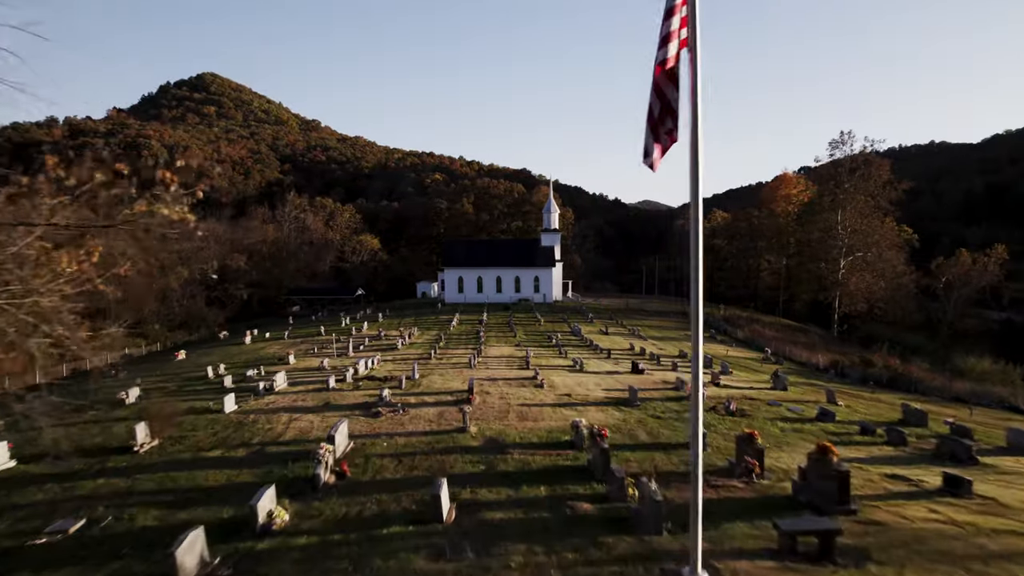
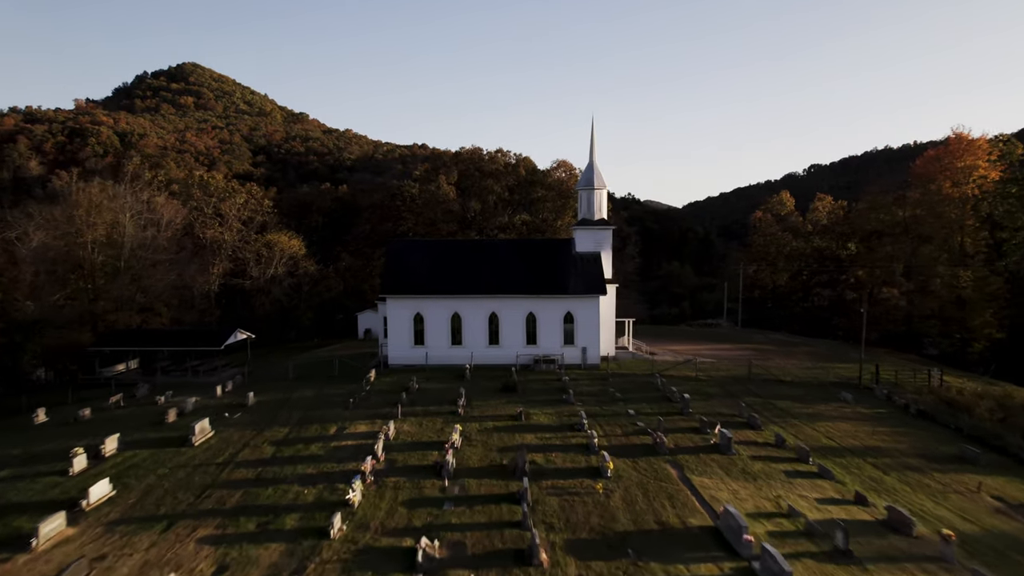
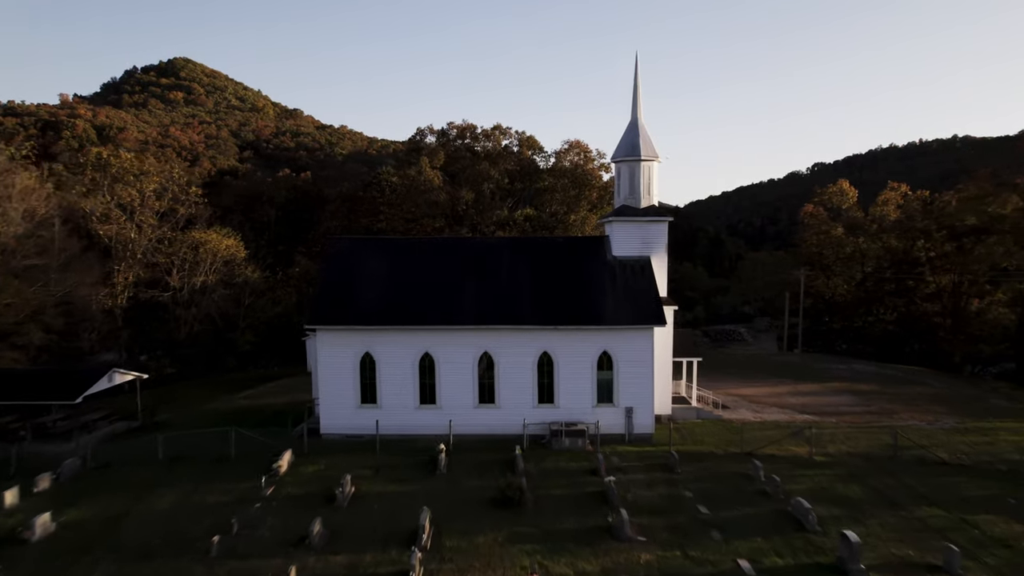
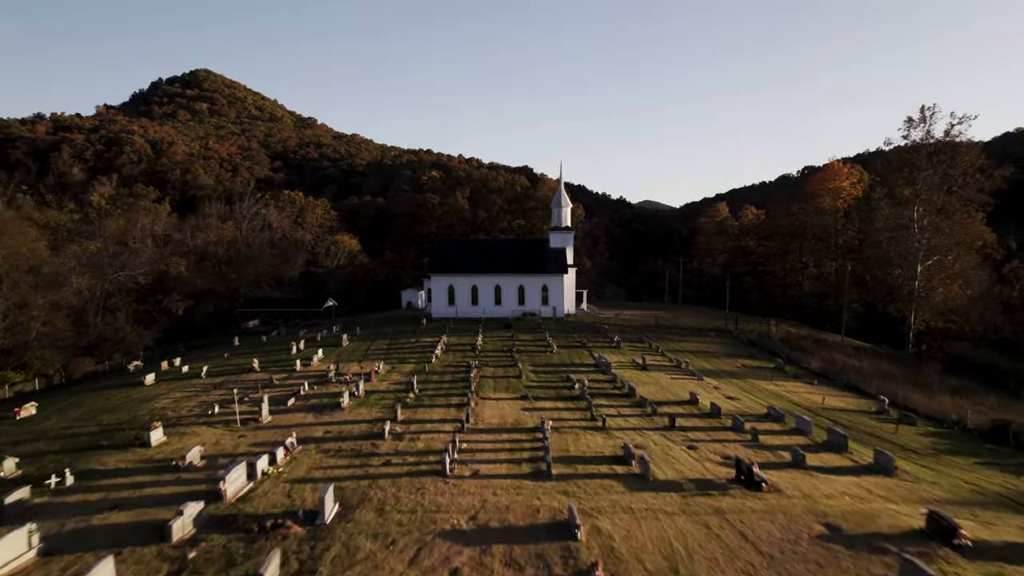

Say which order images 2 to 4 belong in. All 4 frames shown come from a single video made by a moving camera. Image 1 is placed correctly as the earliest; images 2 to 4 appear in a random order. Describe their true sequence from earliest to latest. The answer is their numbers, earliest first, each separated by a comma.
4, 2, 3
